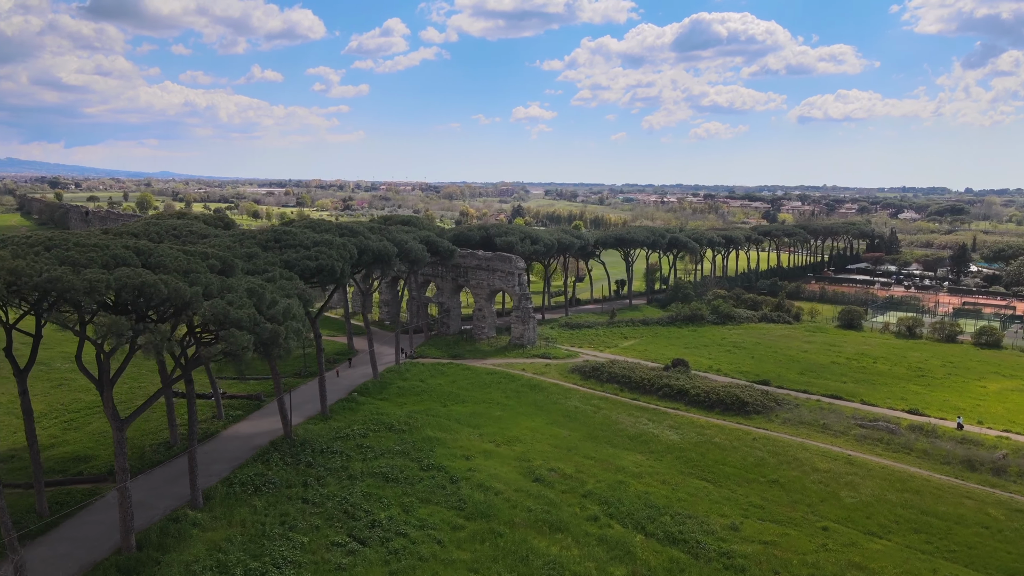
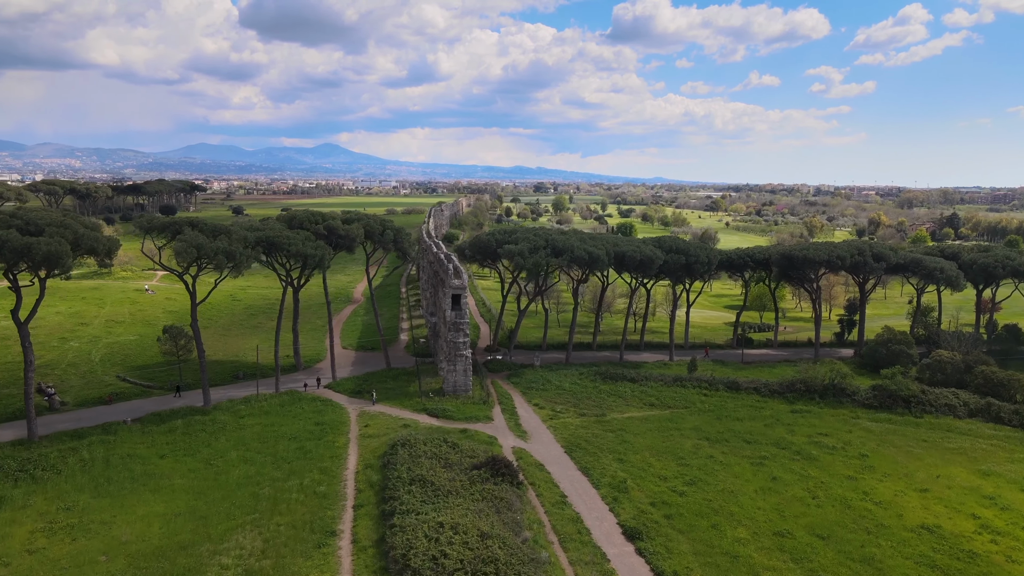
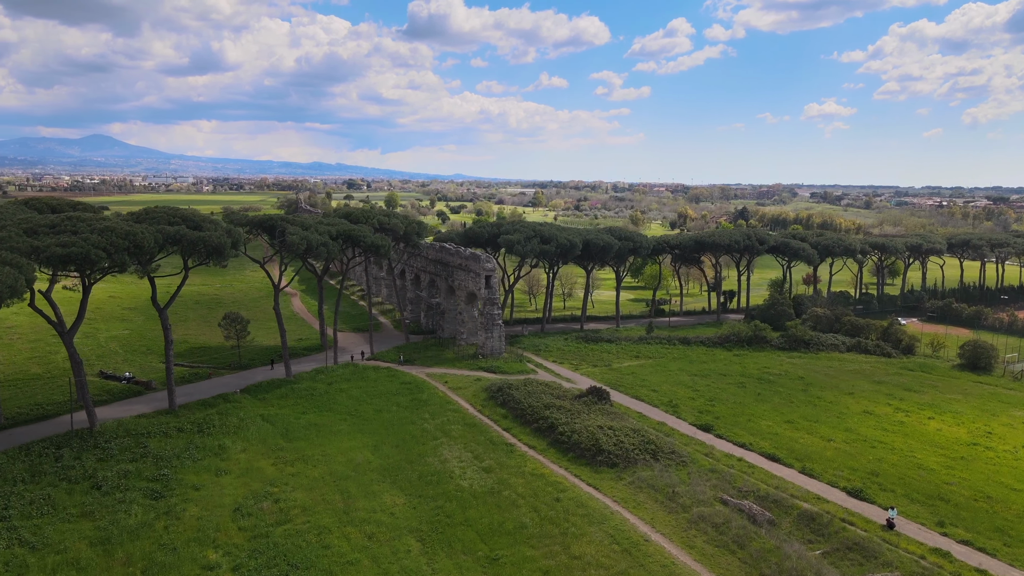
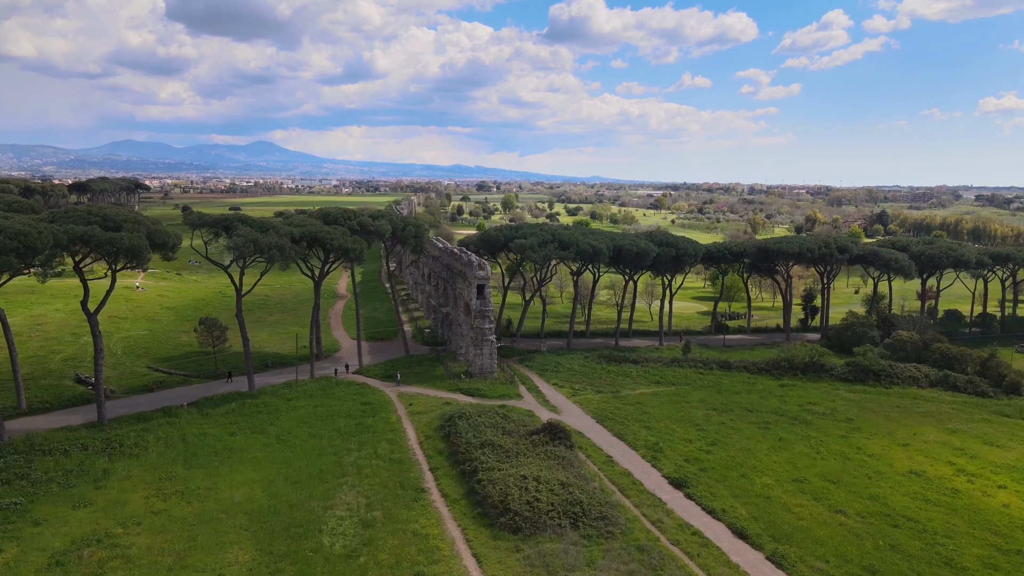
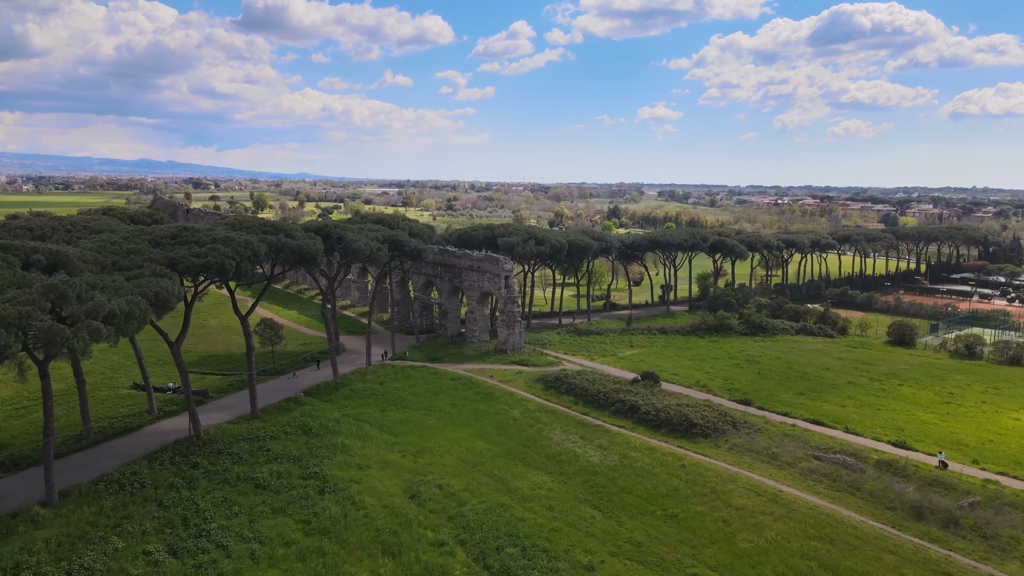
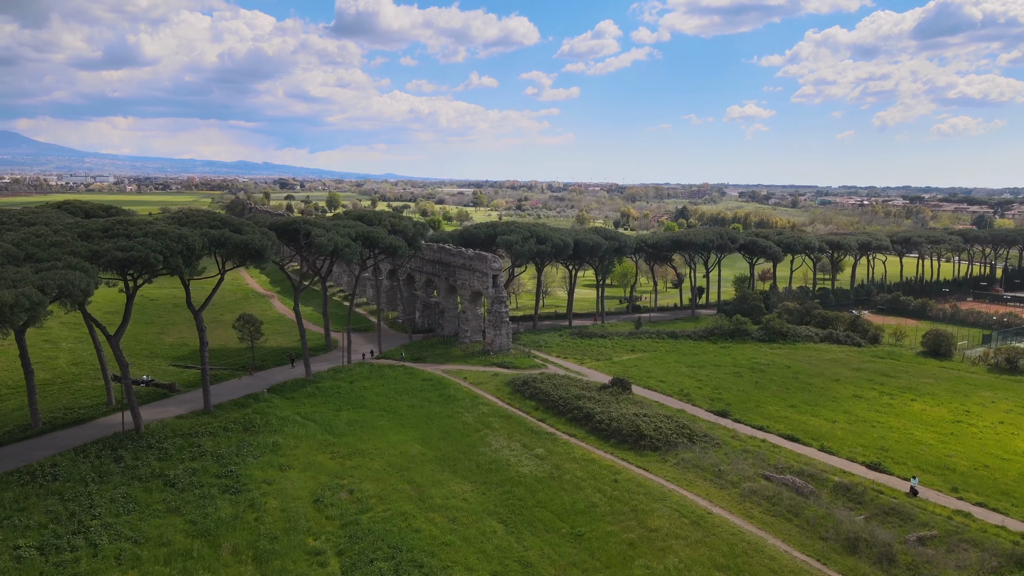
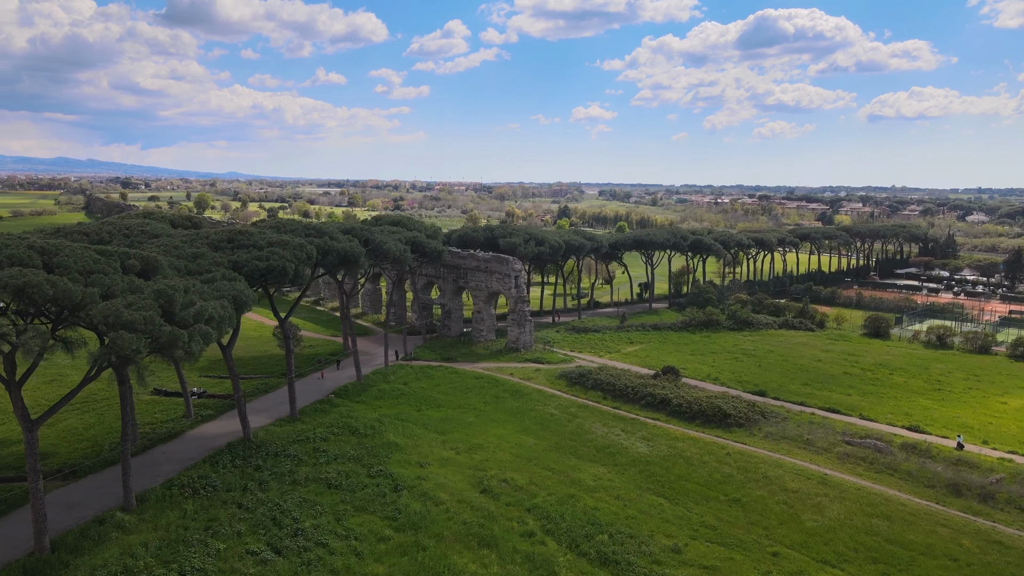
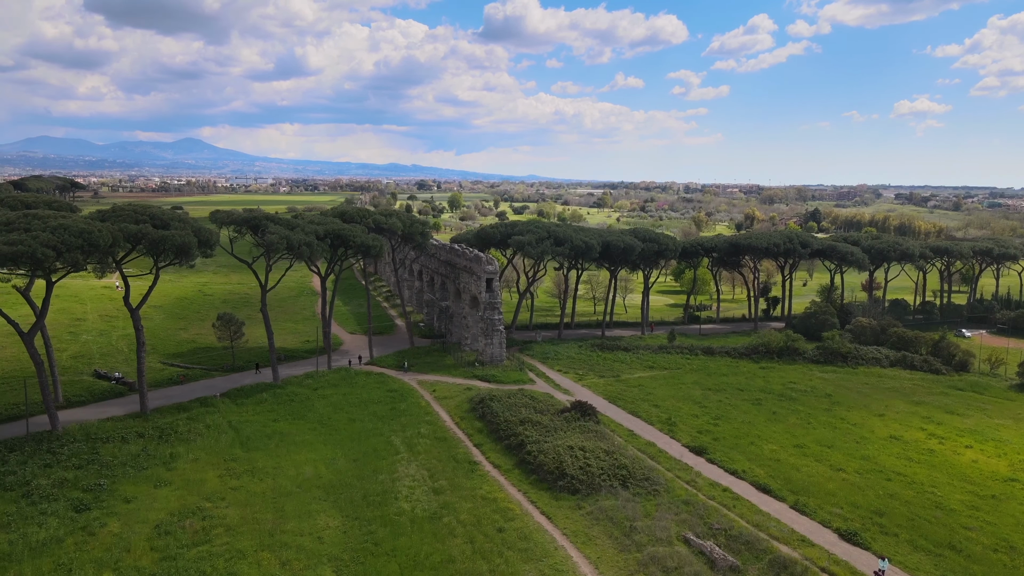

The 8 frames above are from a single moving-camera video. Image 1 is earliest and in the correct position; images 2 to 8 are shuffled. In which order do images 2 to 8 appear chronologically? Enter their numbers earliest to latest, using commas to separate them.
7, 5, 6, 3, 8, 4, 2
